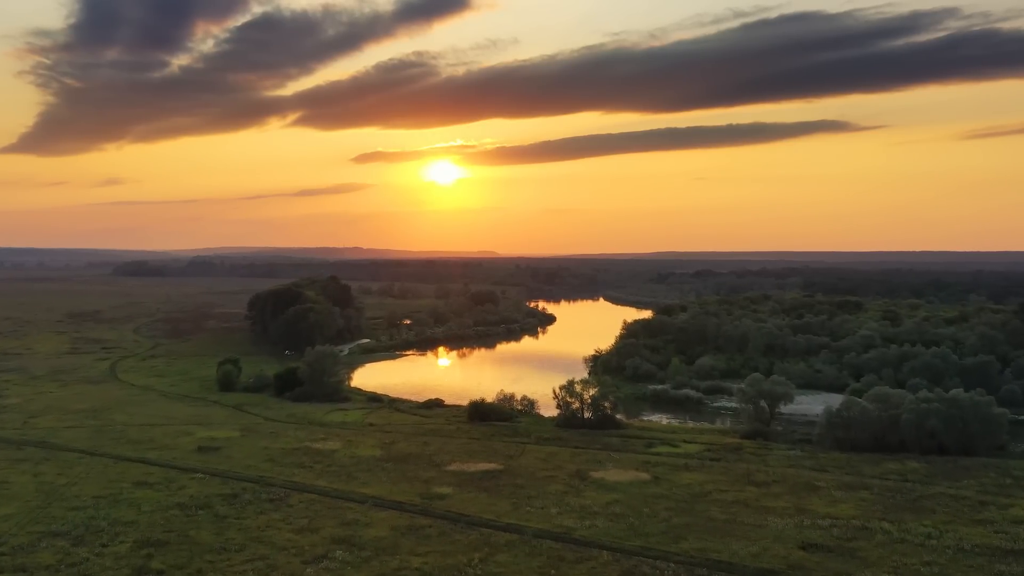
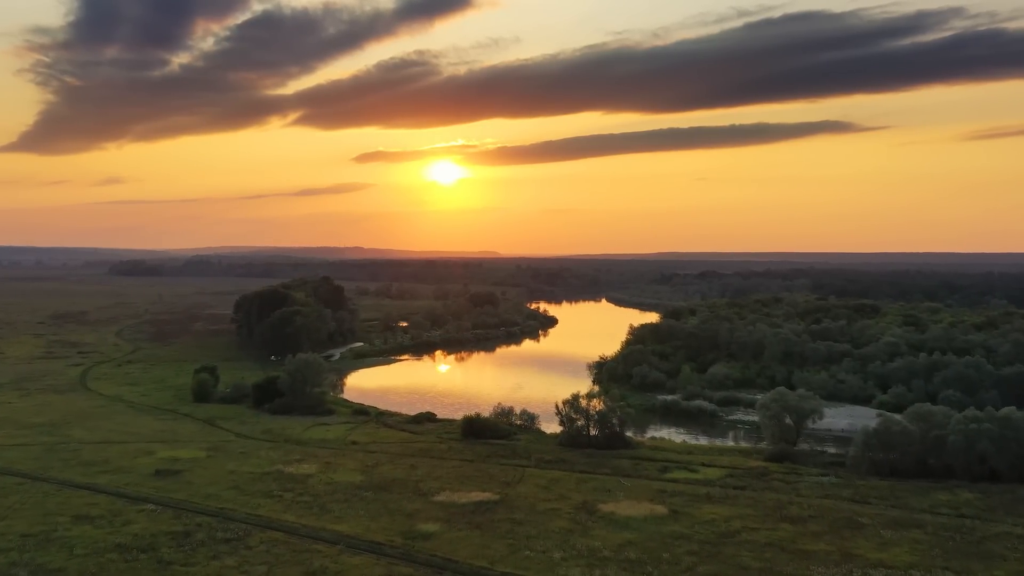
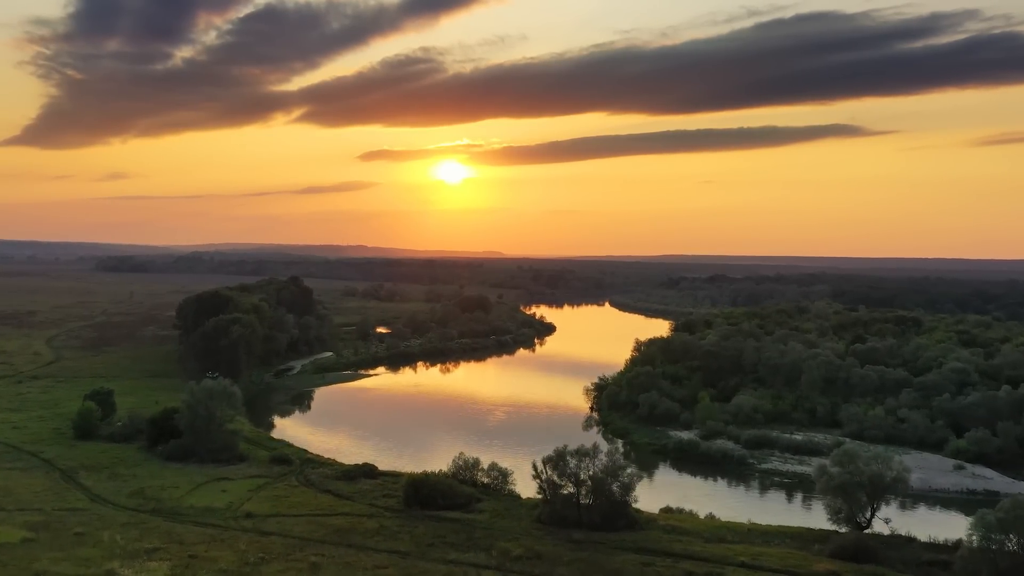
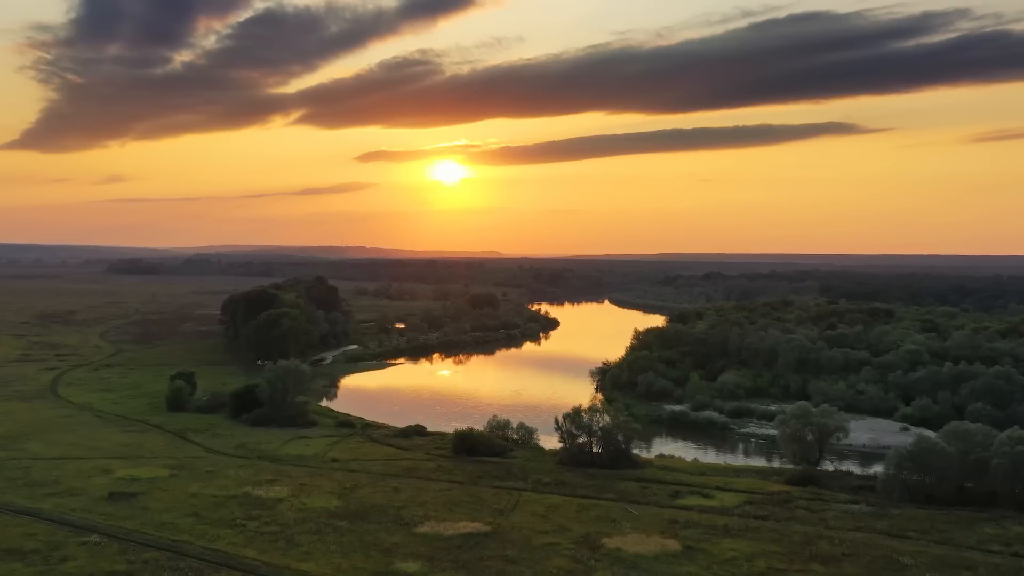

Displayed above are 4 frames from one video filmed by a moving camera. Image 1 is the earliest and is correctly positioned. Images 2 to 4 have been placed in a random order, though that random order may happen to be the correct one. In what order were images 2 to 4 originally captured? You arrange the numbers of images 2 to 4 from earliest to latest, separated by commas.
2, 4, 3
